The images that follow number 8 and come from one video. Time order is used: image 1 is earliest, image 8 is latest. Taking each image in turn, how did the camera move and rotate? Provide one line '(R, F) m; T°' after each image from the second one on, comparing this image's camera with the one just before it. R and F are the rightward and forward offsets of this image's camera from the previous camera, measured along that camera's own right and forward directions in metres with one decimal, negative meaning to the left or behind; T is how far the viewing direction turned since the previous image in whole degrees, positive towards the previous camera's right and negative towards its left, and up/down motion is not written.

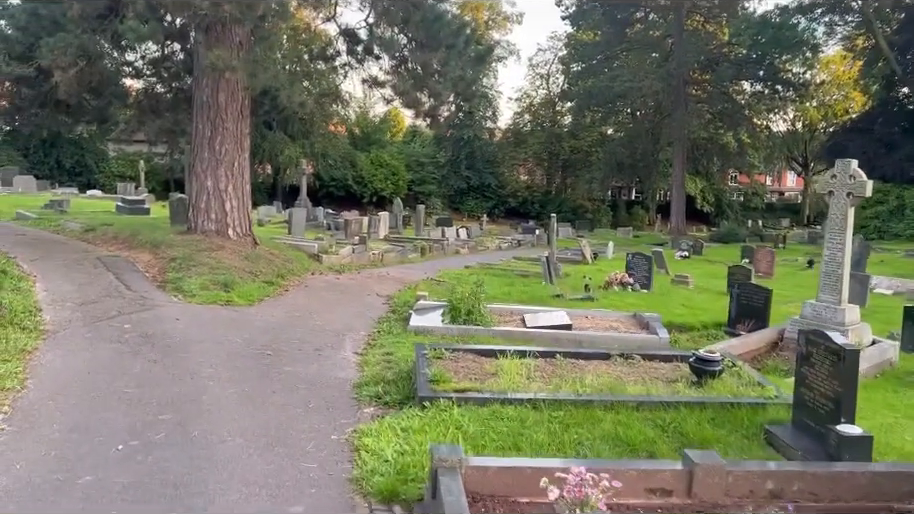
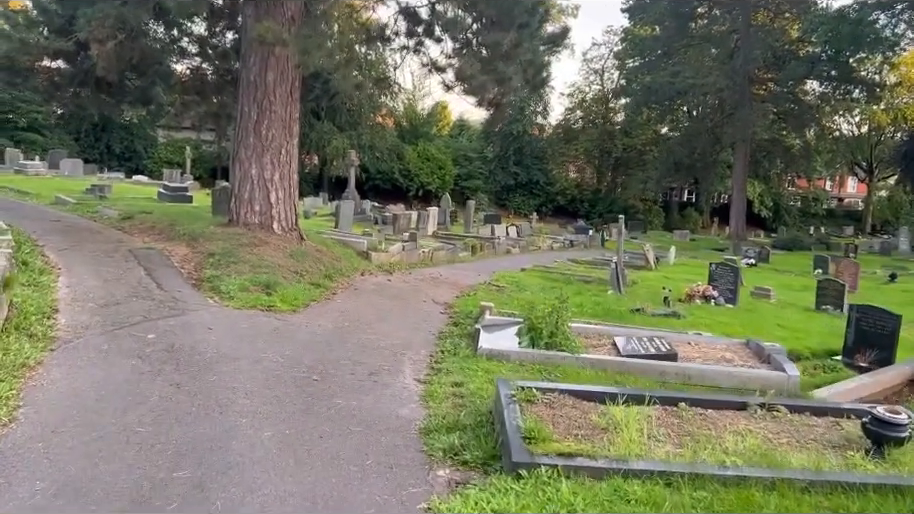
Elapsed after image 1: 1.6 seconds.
(-0.4, +1.3) m; -3°
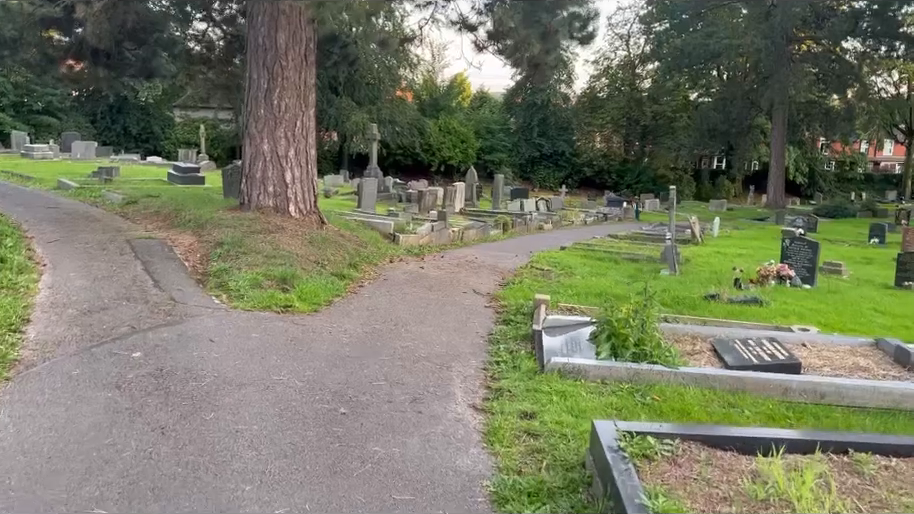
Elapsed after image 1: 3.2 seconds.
(-0.3, +1.4) m; -2°
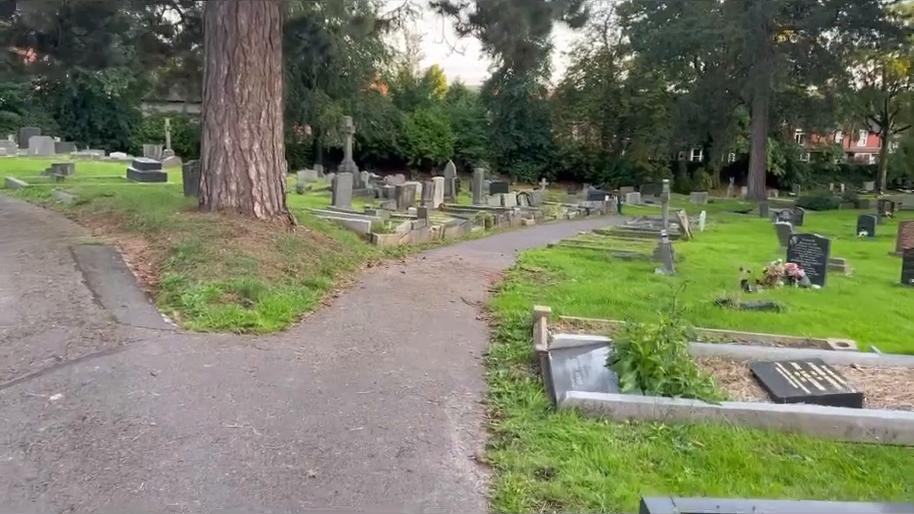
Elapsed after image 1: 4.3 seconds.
(-0.1, +1.0) m; +2°
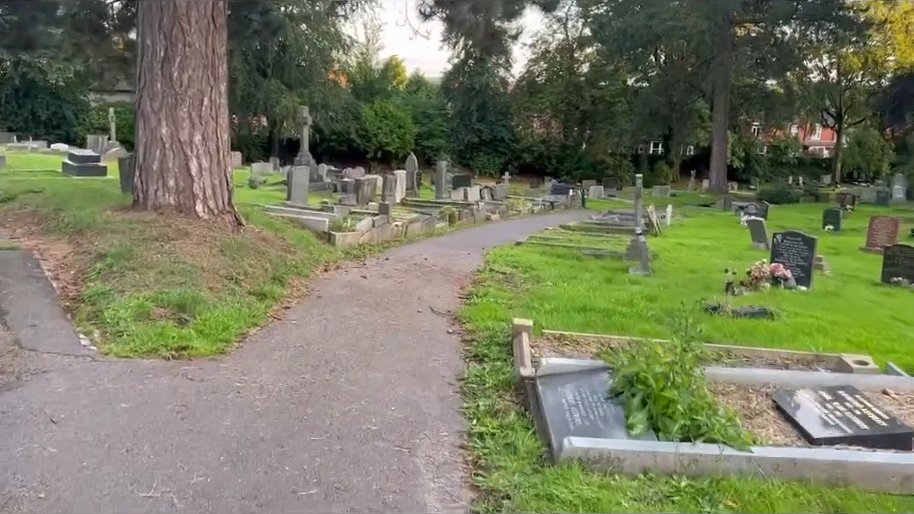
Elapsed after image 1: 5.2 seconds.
(-0.1, +0.8) m; +3°
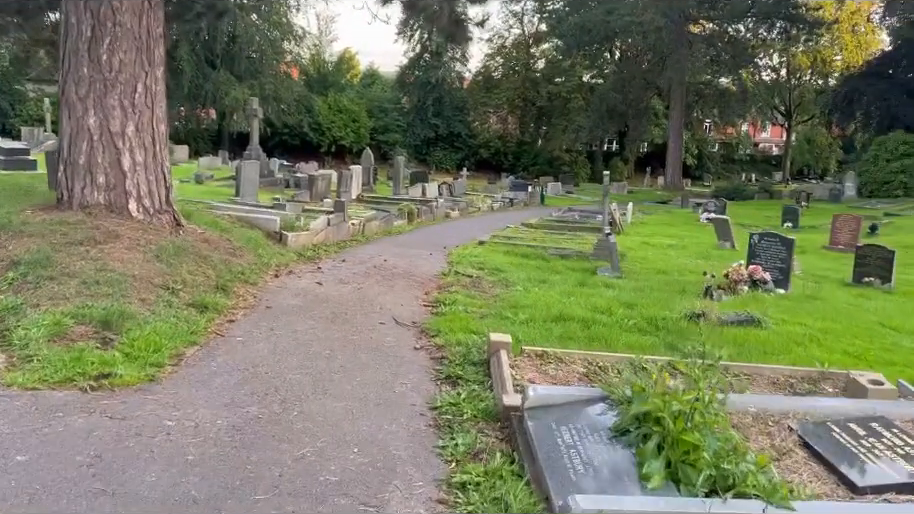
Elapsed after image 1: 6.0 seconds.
(-0.1, +0.7) m; +3°
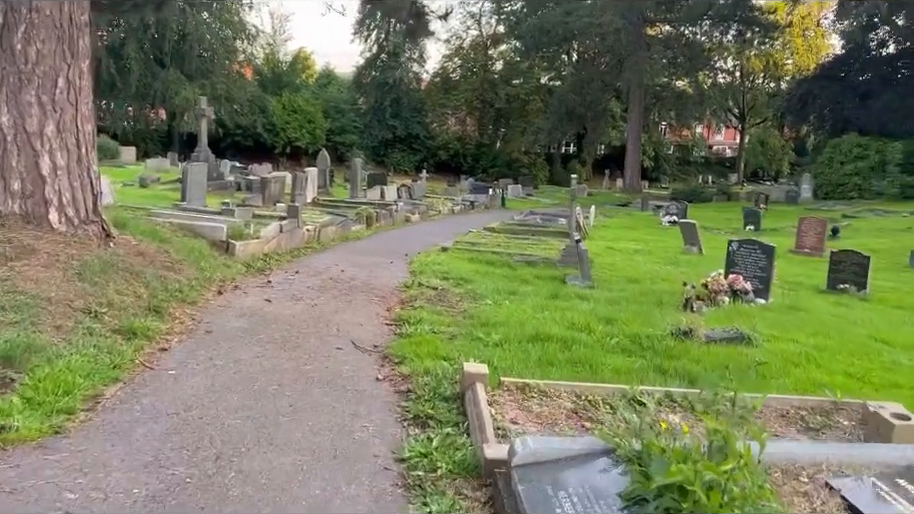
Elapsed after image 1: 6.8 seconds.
(-0.1, +0.7) m; +3°
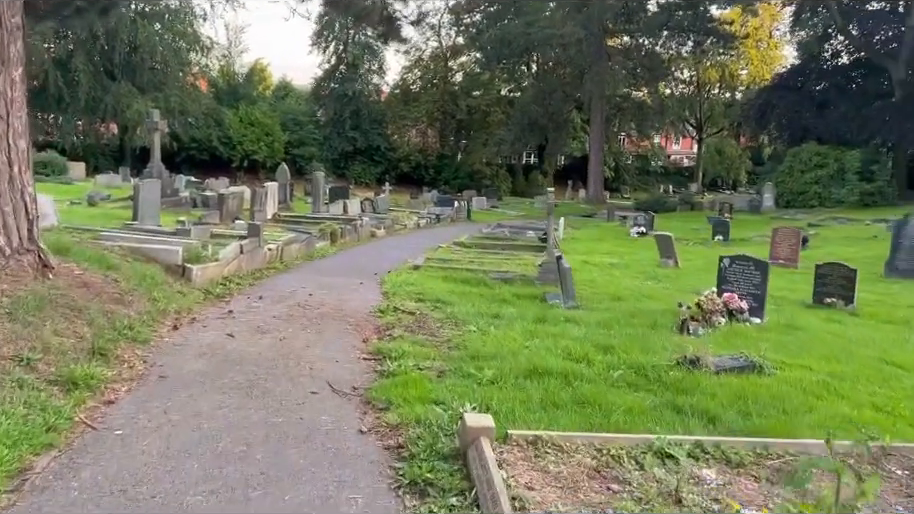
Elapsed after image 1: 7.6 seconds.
(-0.2, +0.7) m; +3°
